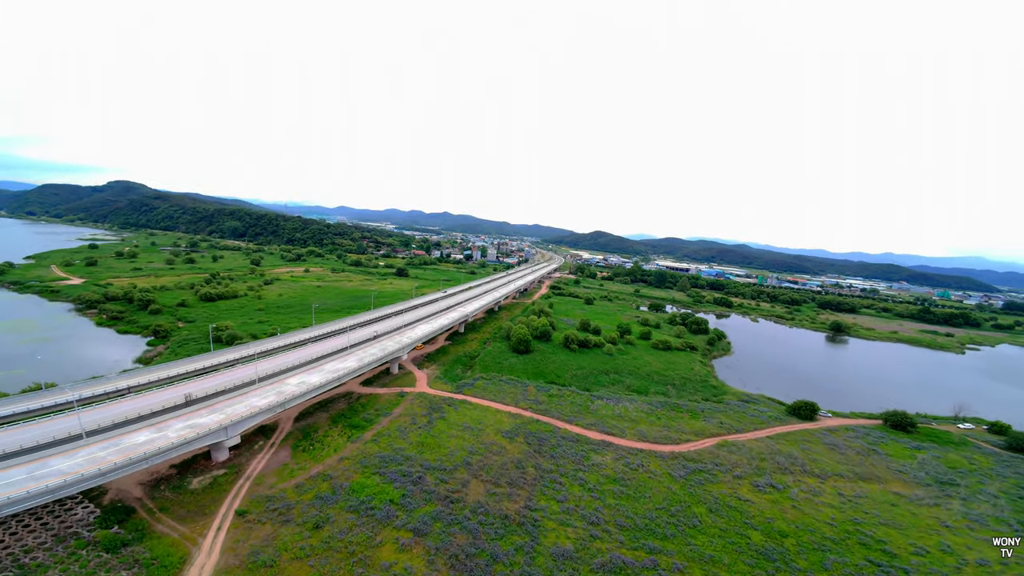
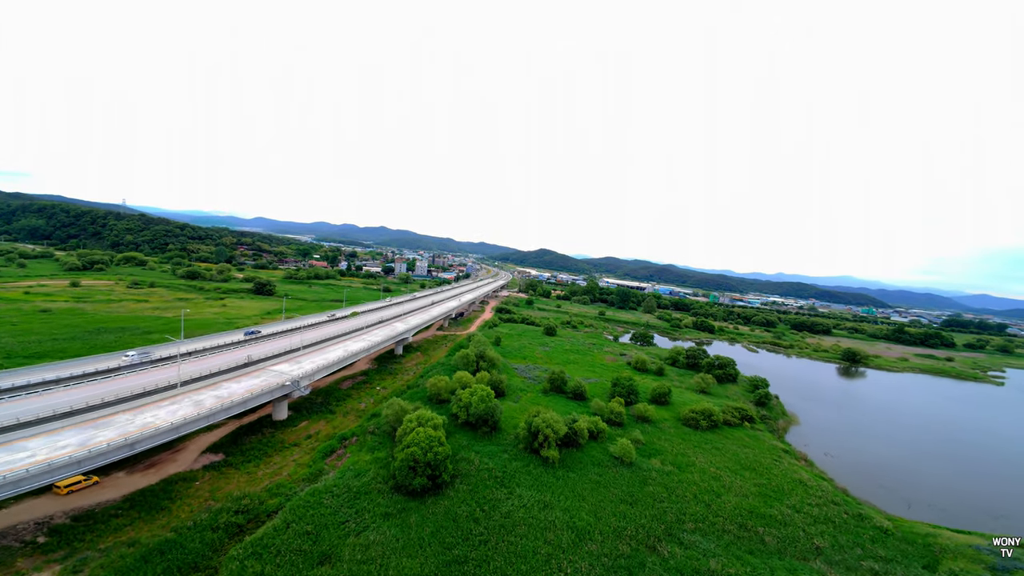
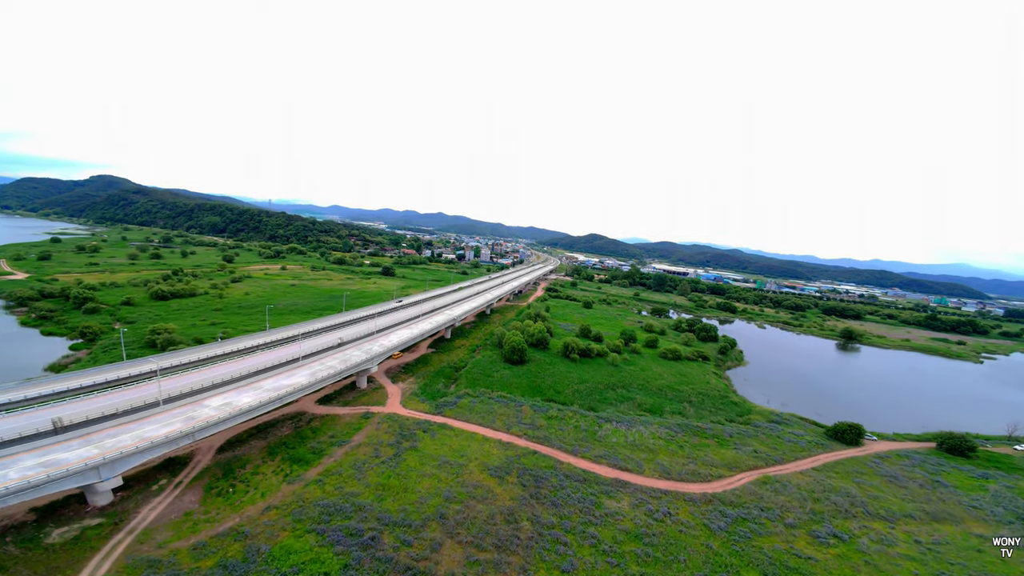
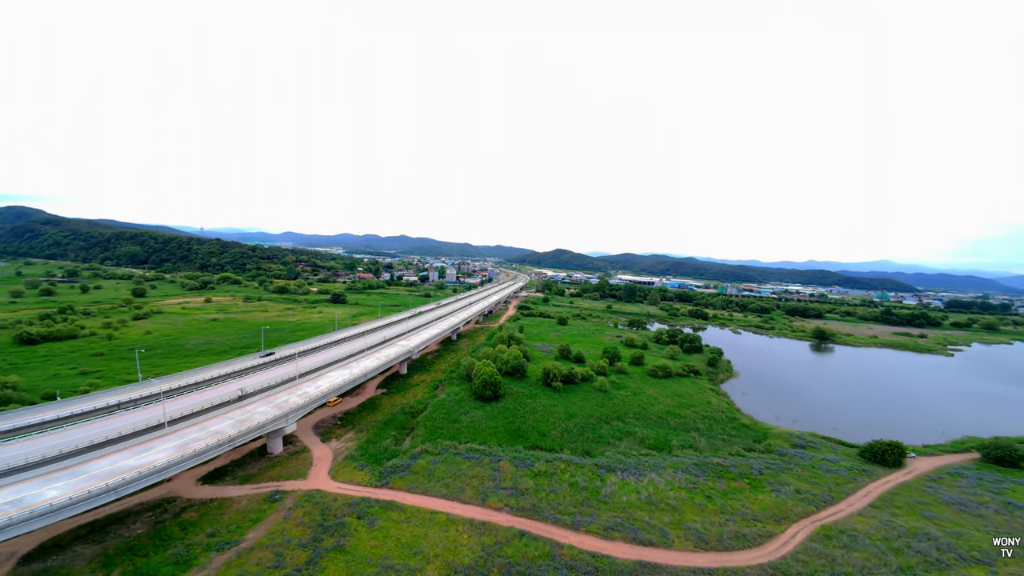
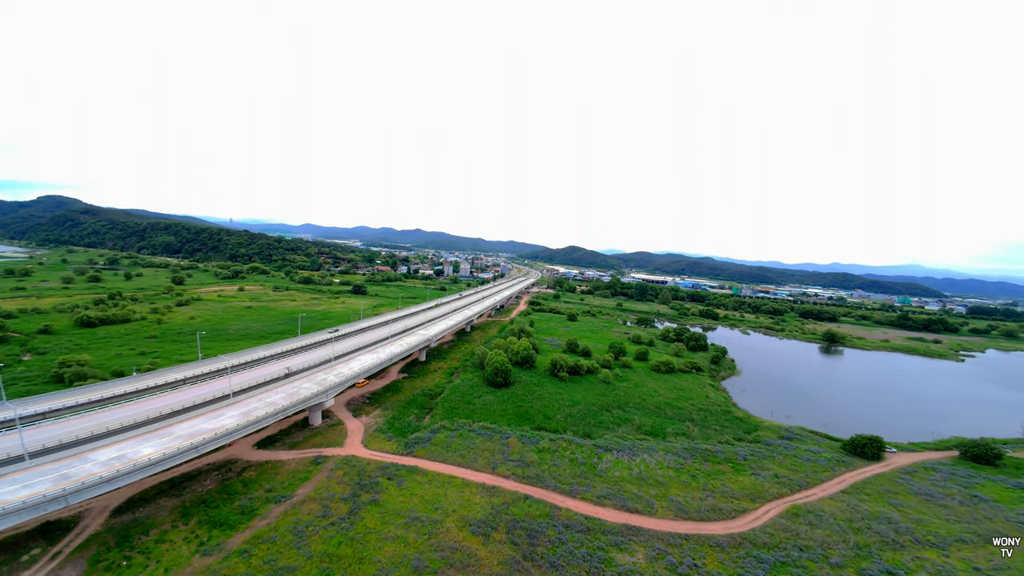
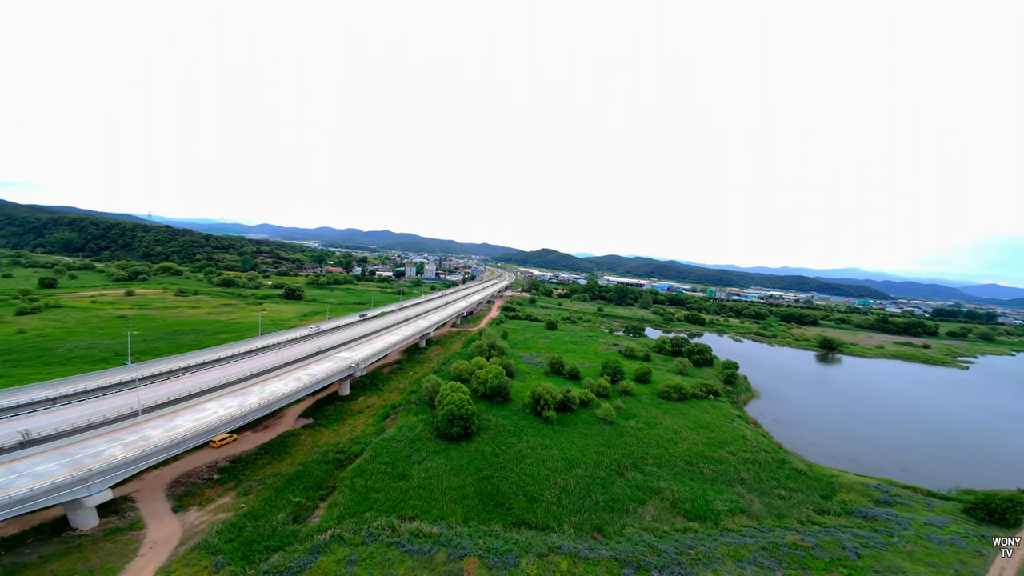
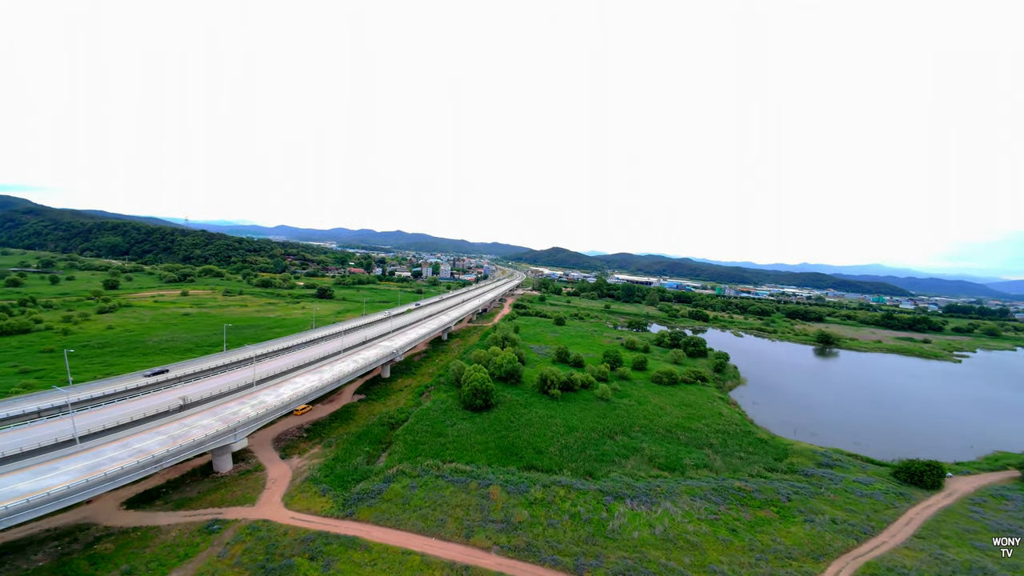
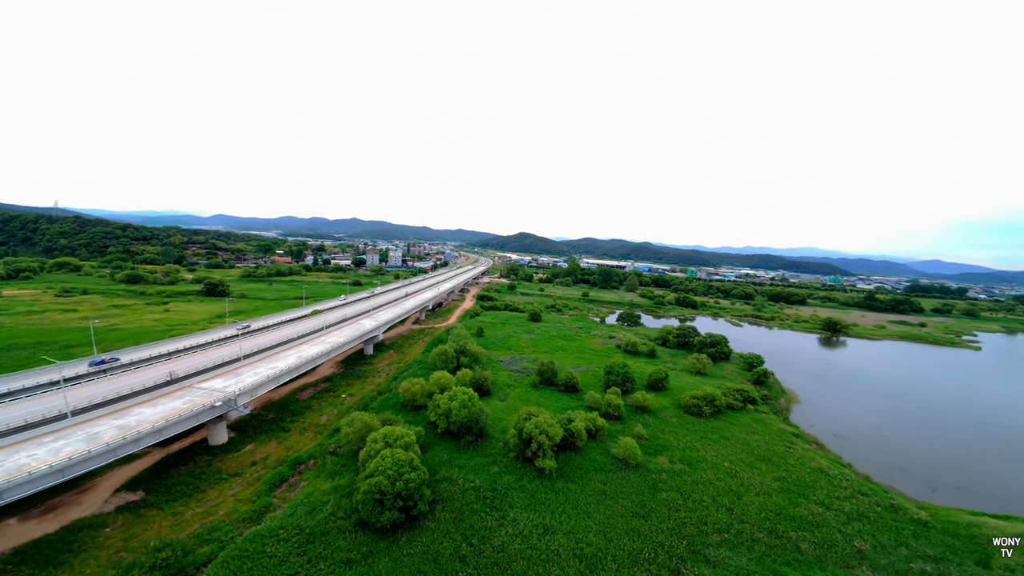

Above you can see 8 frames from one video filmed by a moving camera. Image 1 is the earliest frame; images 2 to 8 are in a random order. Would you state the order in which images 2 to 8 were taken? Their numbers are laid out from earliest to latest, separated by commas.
3, 5, 4, 7, 6, 2, 8
